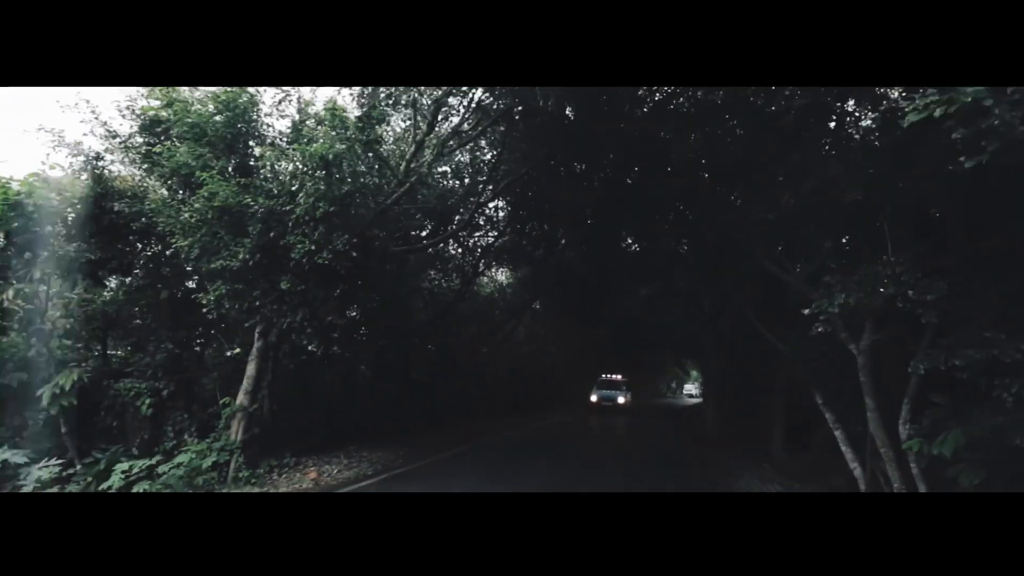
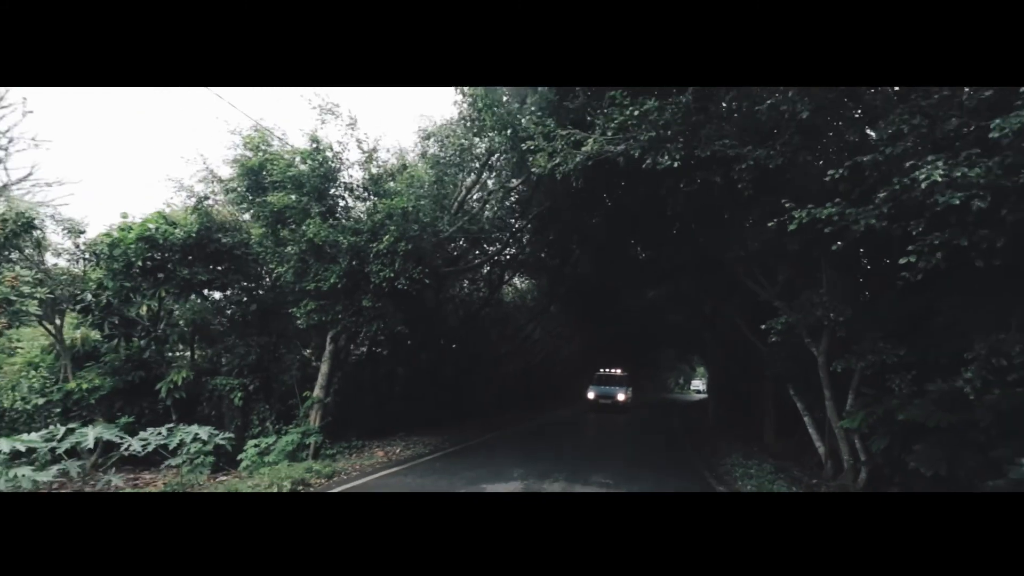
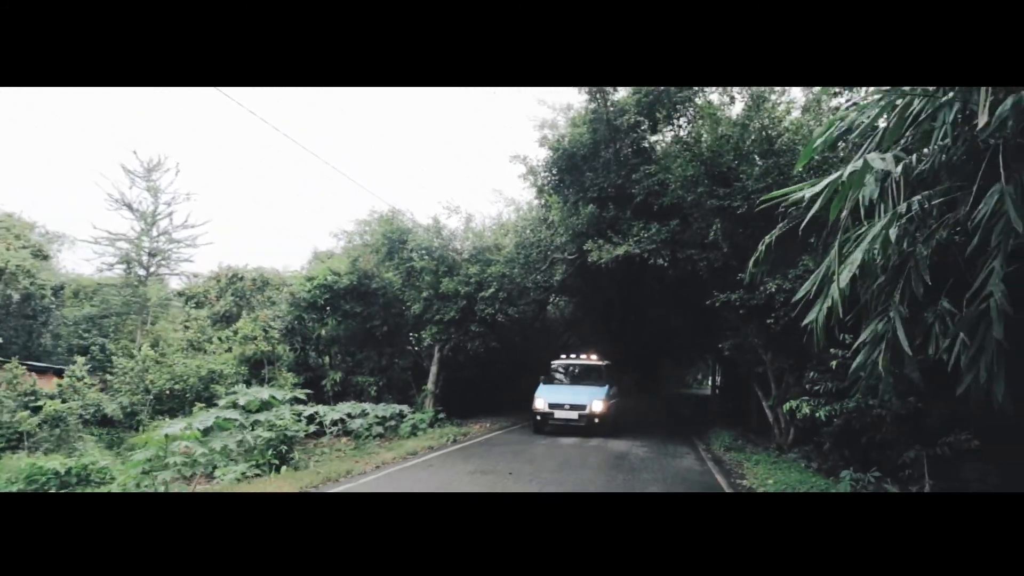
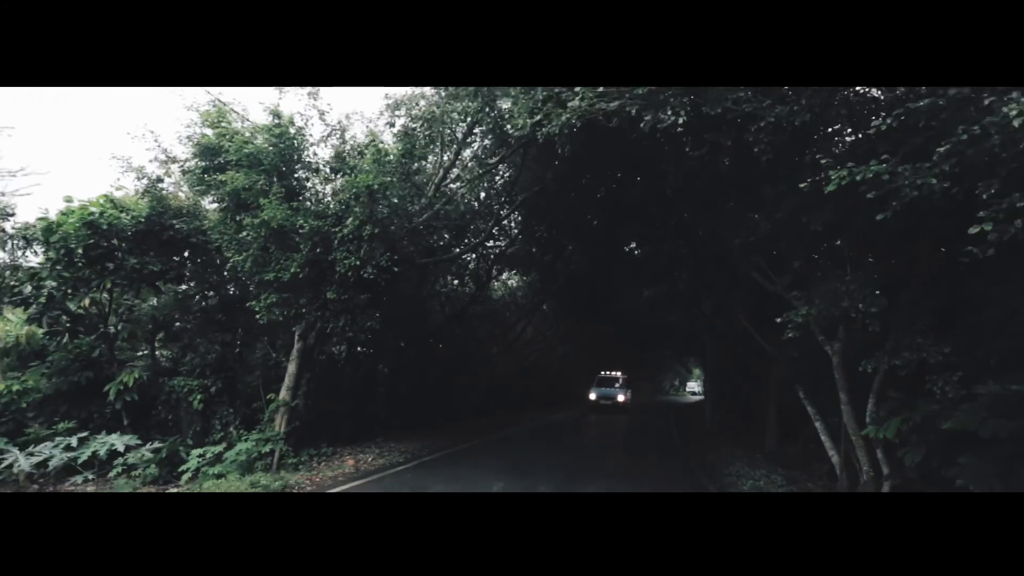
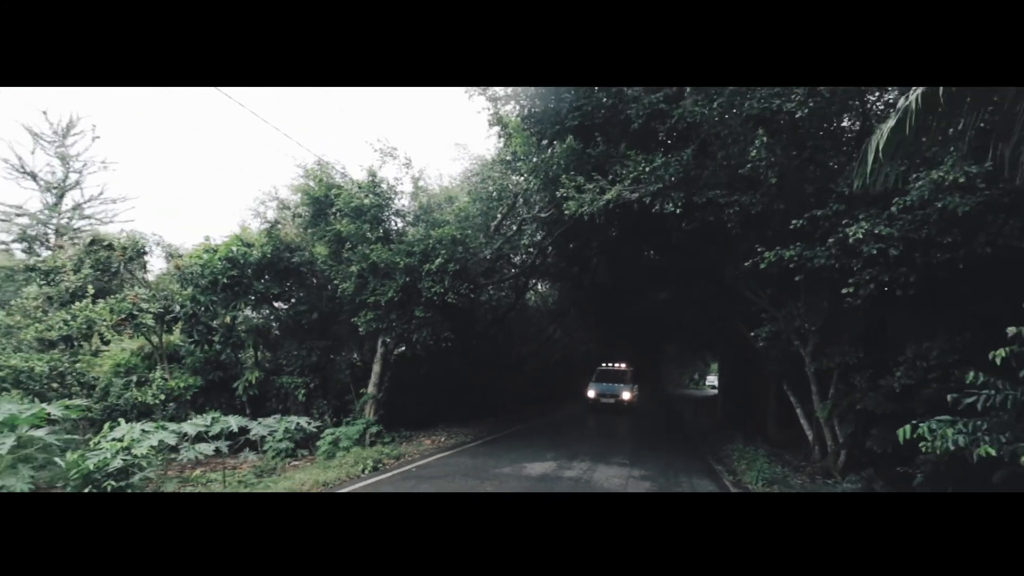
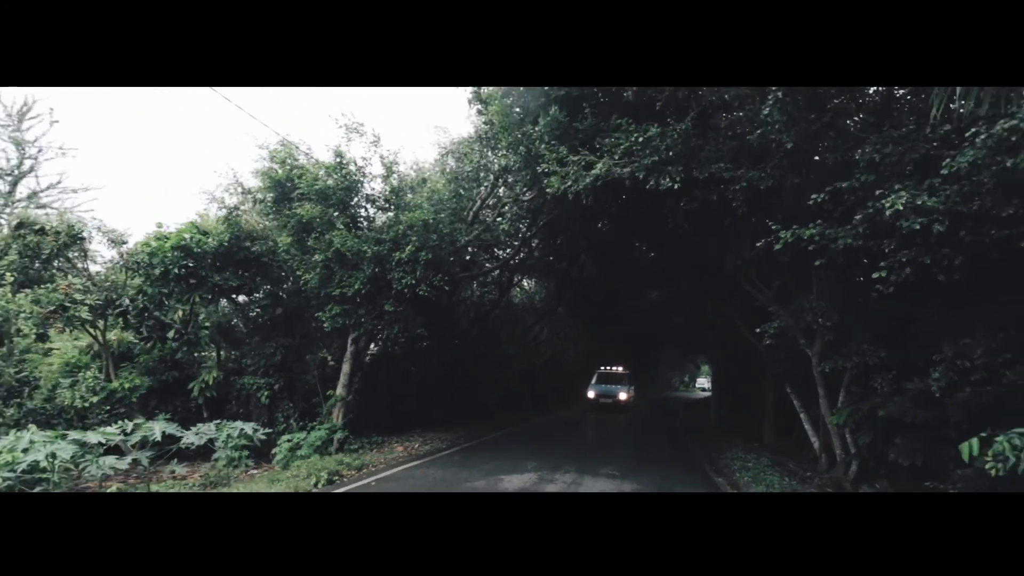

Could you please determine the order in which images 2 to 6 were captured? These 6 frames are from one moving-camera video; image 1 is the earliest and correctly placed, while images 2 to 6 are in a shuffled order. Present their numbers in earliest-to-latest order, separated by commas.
4, 2, 6, 5, 3
